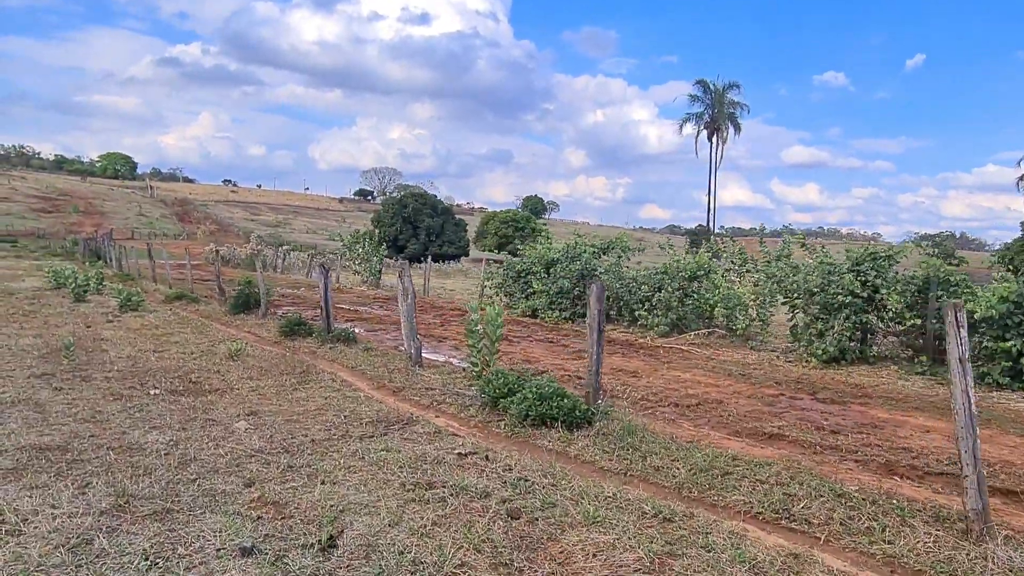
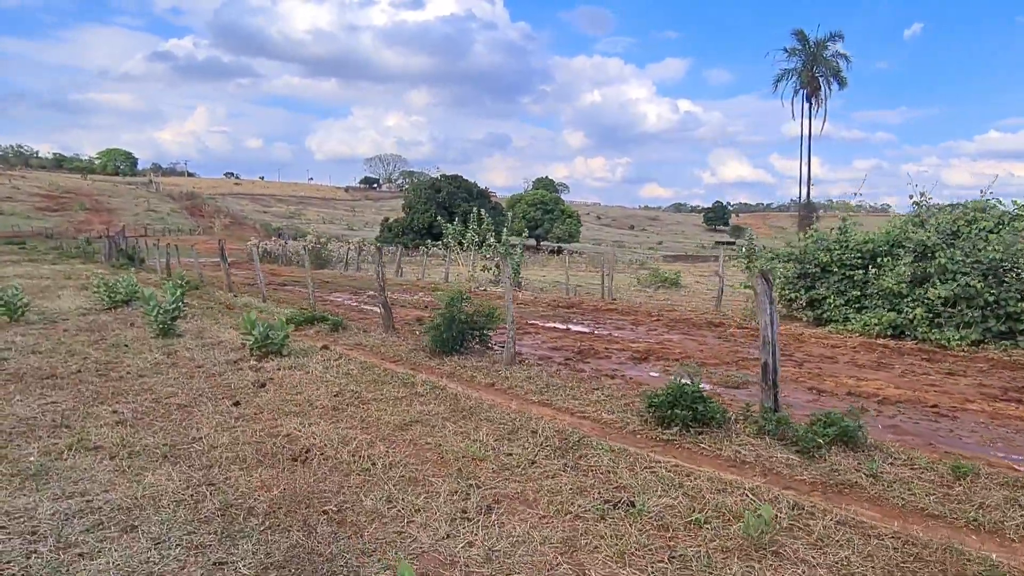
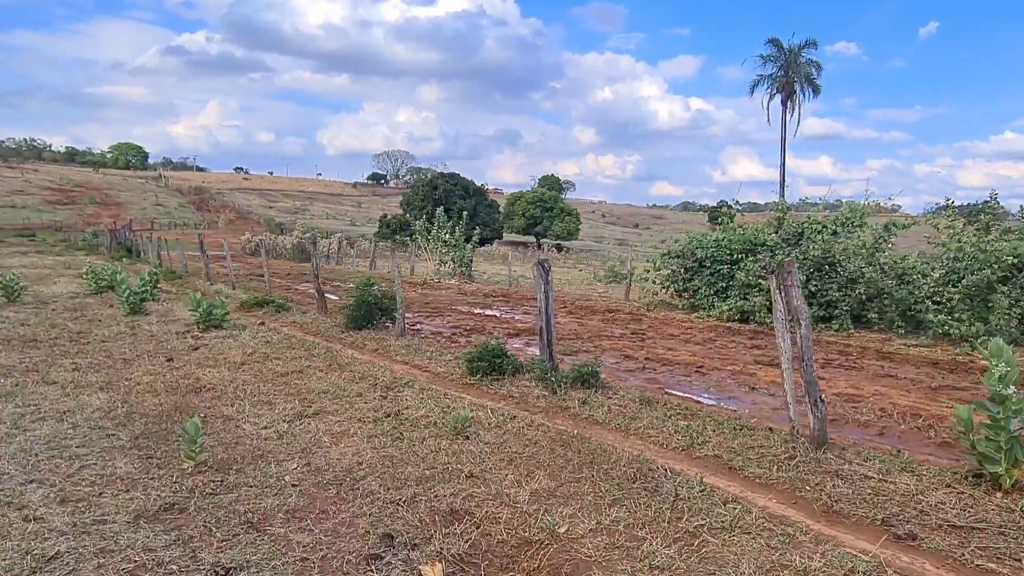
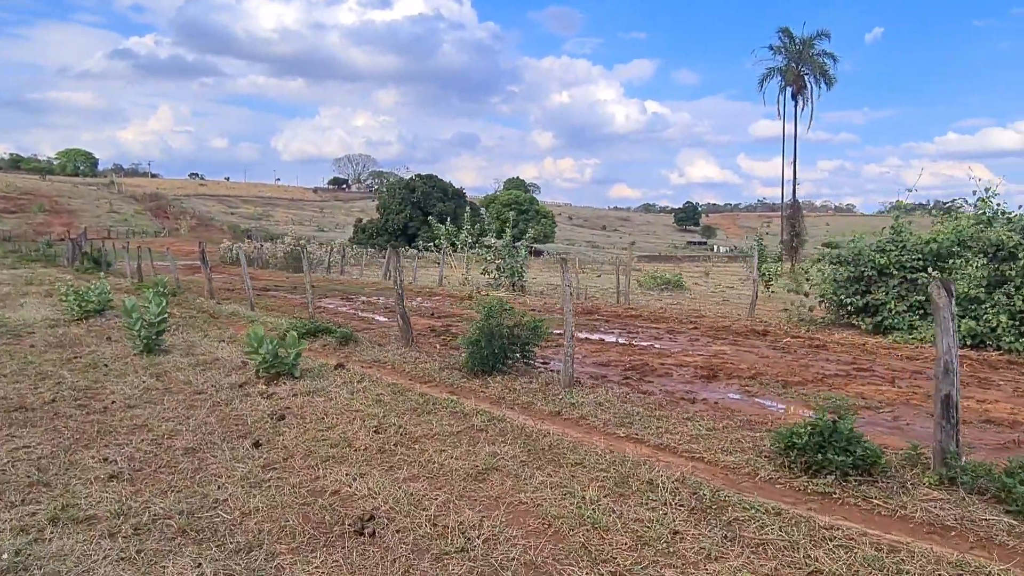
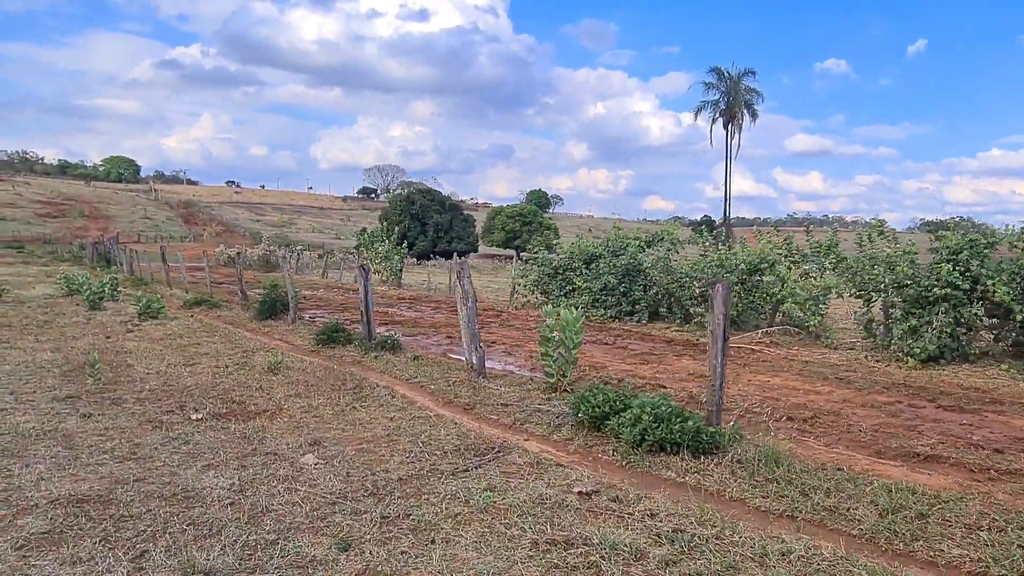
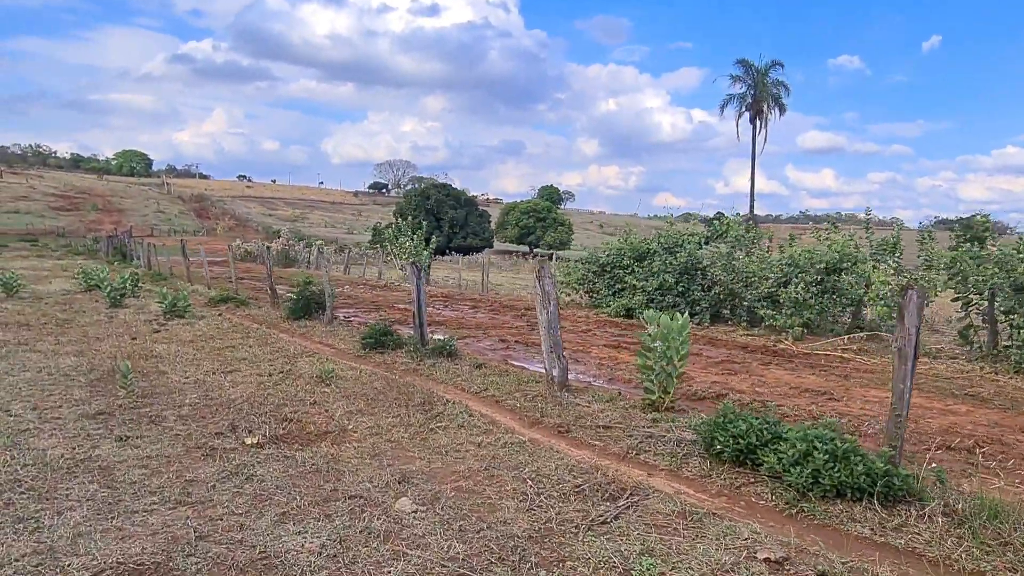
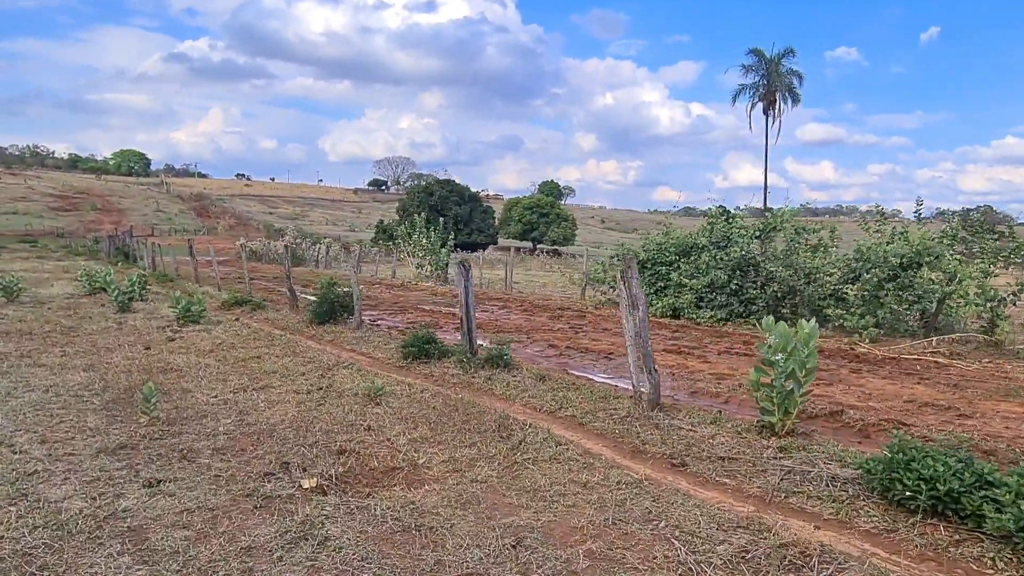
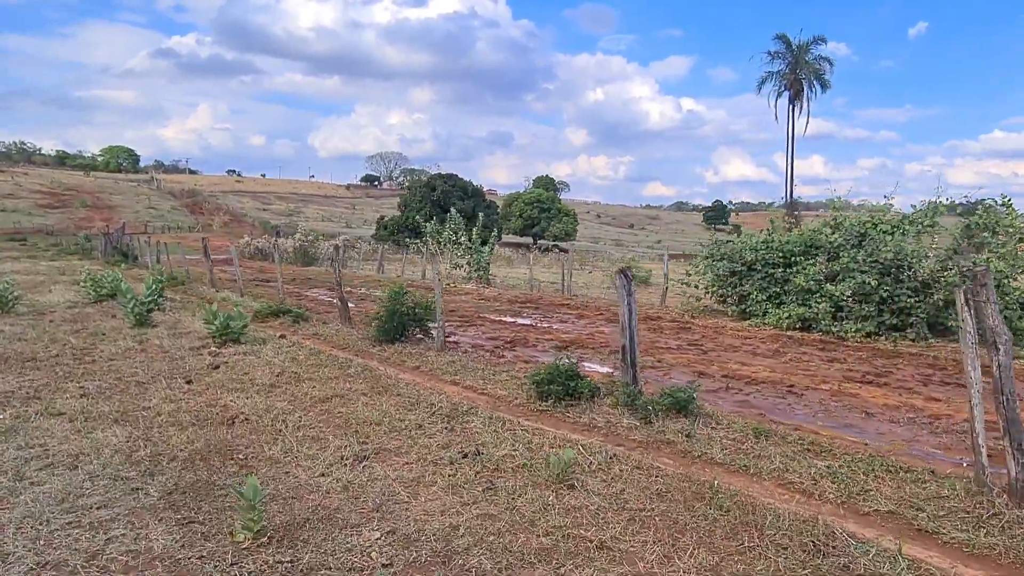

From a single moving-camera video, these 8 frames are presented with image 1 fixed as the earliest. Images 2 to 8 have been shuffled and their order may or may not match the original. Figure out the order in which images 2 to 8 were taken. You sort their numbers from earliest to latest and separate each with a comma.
5, 6, 7, 3, 8, 2, 4
